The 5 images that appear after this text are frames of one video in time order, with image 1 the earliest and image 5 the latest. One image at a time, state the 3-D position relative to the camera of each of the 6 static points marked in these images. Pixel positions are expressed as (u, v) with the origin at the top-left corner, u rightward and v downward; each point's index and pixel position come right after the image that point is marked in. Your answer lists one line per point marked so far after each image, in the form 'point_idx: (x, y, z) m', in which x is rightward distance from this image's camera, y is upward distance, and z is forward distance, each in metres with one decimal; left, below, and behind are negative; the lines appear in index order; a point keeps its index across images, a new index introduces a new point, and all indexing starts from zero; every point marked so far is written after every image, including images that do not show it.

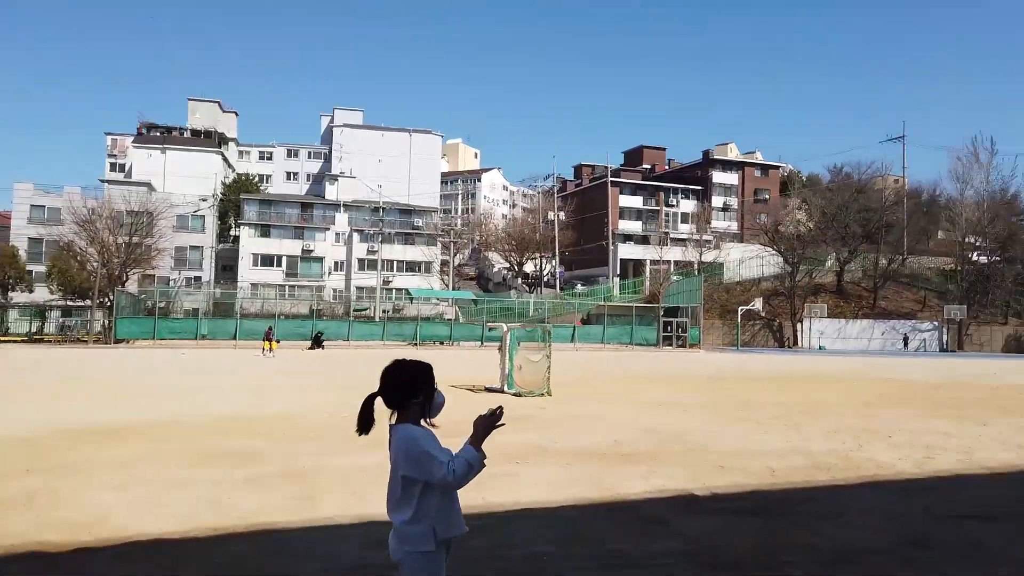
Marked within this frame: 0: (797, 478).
0: (+5.0, -3.4, +15.4) m
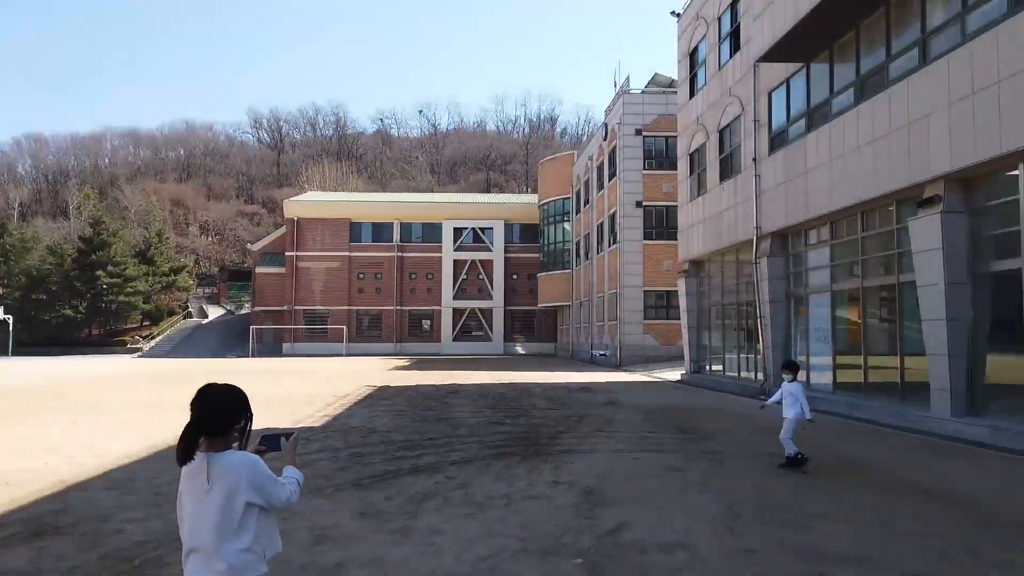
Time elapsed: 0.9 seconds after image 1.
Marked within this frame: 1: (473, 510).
0: (-0.8, -2.1, +12.1) m
1: (-0.3, -1.8, +6.1) m
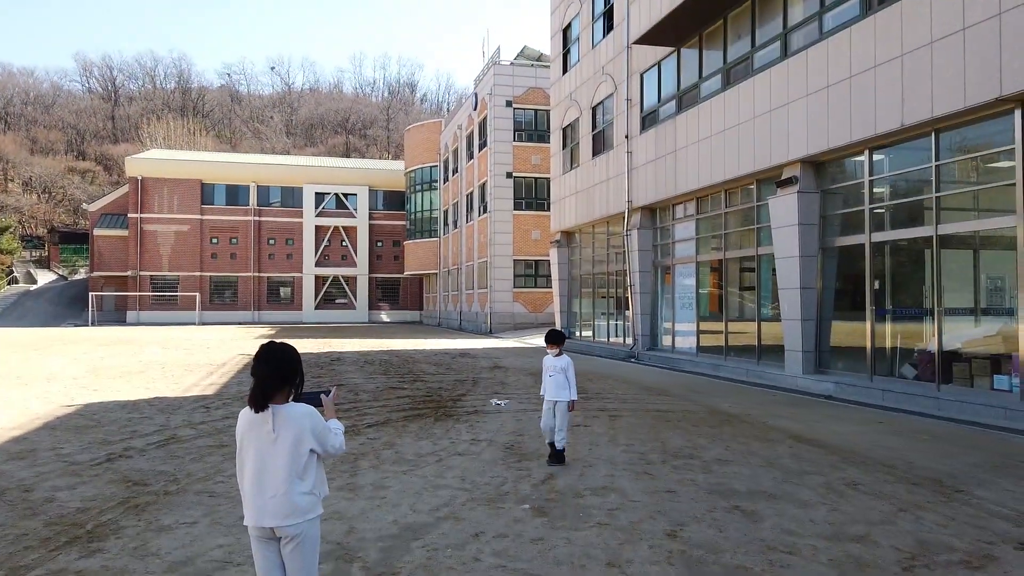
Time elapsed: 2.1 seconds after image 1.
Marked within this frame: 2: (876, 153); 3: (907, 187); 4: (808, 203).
0: (-2.5, -1.6, +12.2) m
1: (-0.9, -1.5, +6.4) m
2: (+5.6, +2.1, +11.7) m
3: (+5.8, +1.5, +11.1) m
4: (+5.0, +1.5, +12.9) m
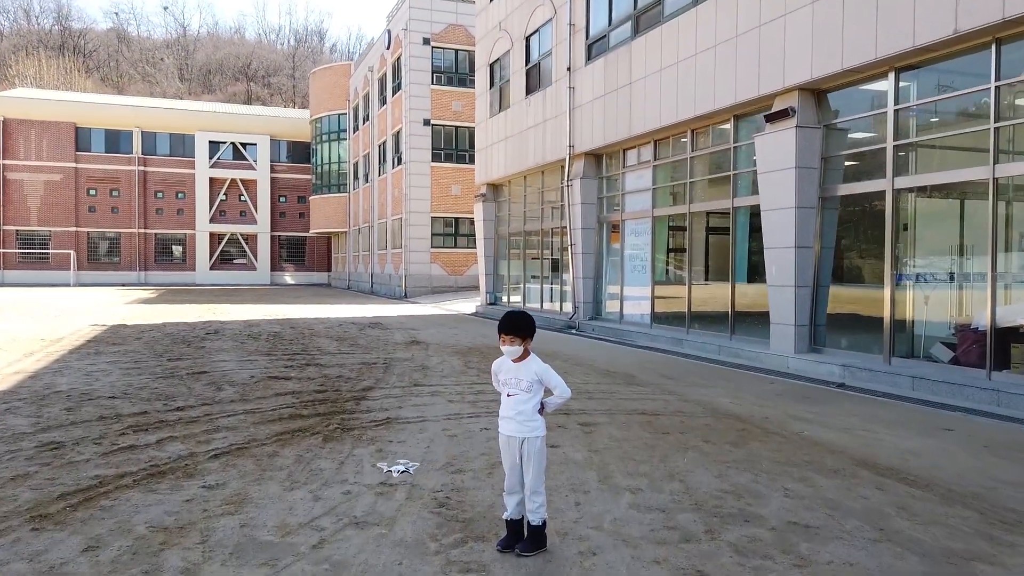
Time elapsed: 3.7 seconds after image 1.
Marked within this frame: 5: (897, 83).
0: (-3.4, -1.0, +9.0) m
1: (-1.1, -1.3, +3.4) m
2: (+4.8, +2.6, +9.2) m
3: (+5.0, +1.9, +8.6) m
4: (+4.0, +2.0, +10.3) m
5: (+4.7, +2.5, +9.3) m
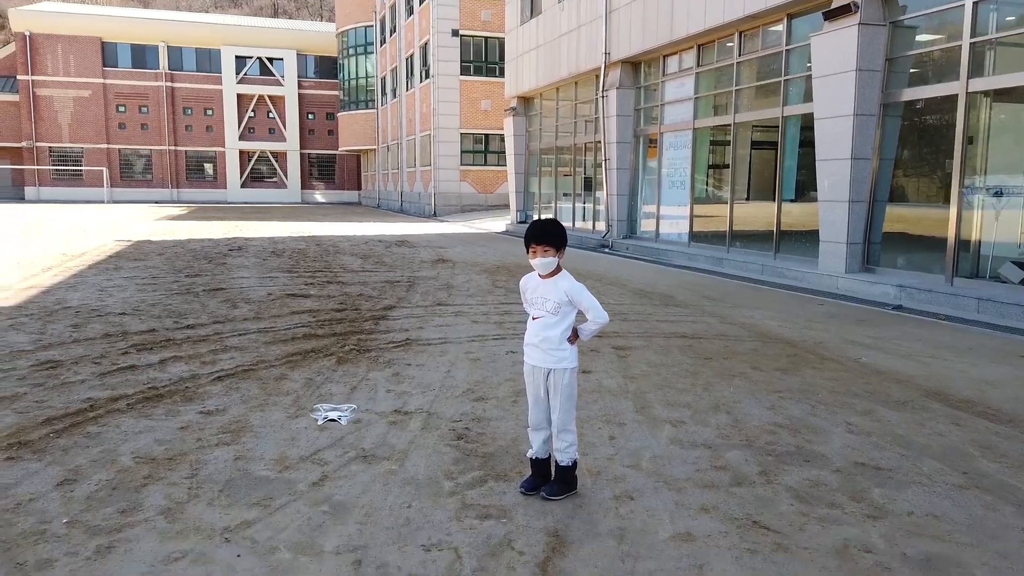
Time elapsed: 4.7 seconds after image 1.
0: (-3.0, 0.0, +8.6) m
1: (-1.0, -0.9, +3.0) m
2: (+5.1, +3.5, +8.1) m
3: (+5.3, +2.8, +7.6) m
4: (+4.4, +3.1, +9.3) m
5: (+5.1, +3.5, +8.2) m
